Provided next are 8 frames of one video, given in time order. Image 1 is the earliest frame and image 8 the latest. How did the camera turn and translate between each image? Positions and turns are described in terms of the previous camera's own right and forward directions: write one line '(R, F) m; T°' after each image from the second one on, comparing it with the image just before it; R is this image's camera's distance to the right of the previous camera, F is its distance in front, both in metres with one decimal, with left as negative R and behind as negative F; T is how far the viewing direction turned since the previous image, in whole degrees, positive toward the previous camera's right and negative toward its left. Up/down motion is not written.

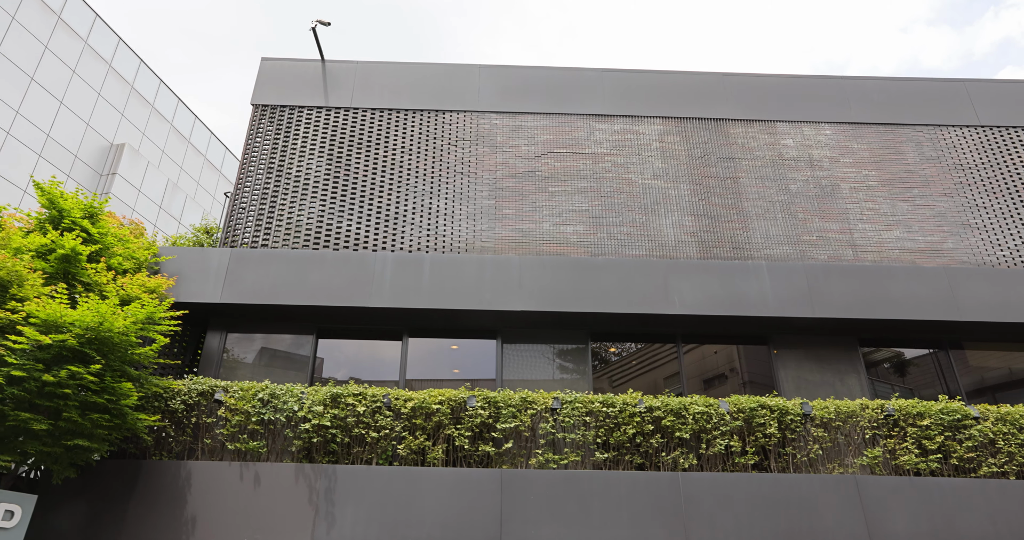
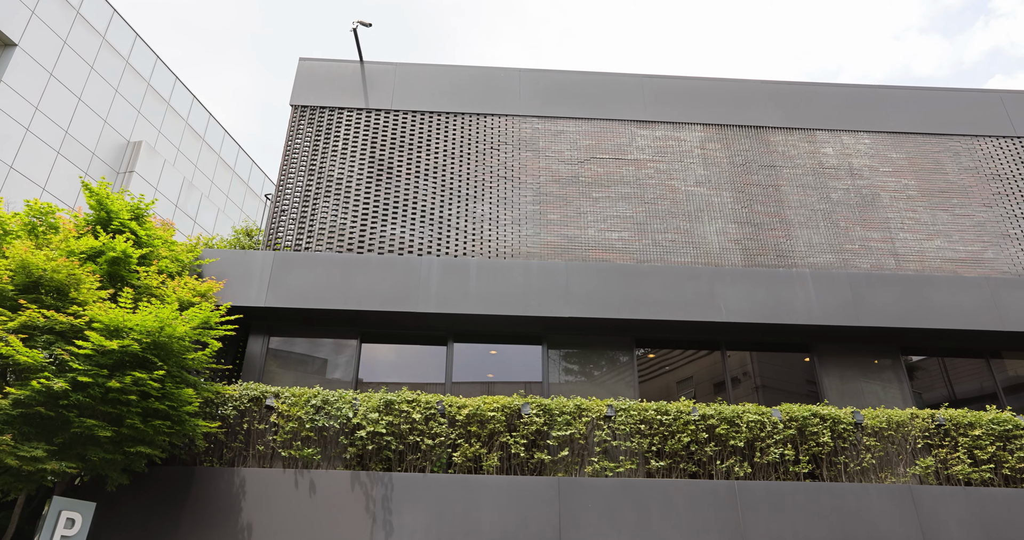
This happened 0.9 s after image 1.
(-0.9, 0.0) m; +1°
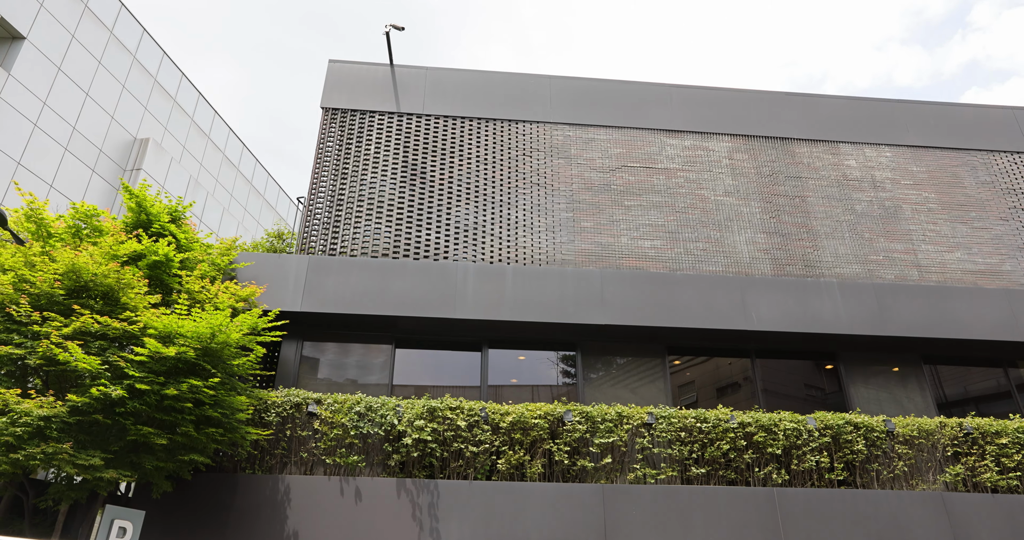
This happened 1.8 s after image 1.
(-0.9, 0.0) m; +2°
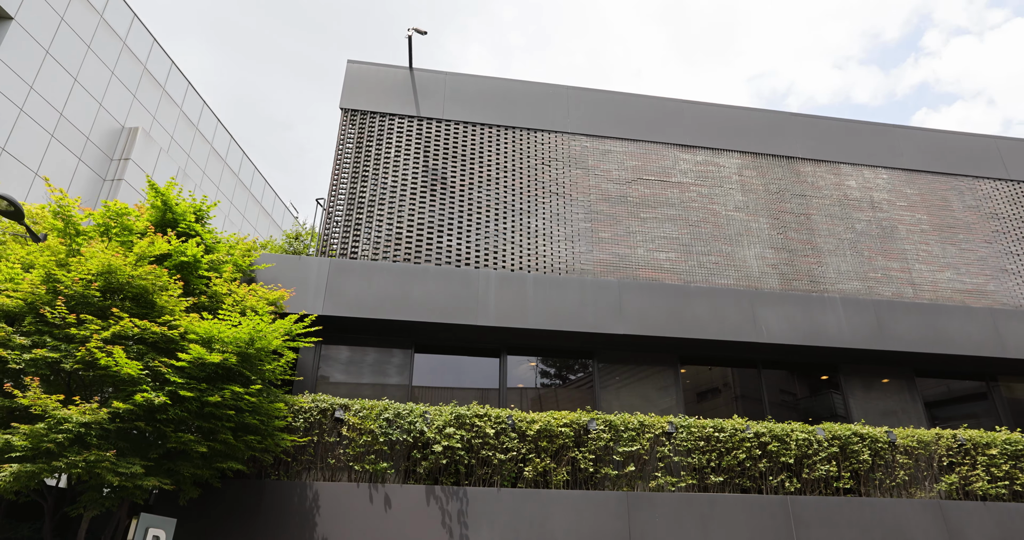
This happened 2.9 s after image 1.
(-1.0, -0.1) m; +4°
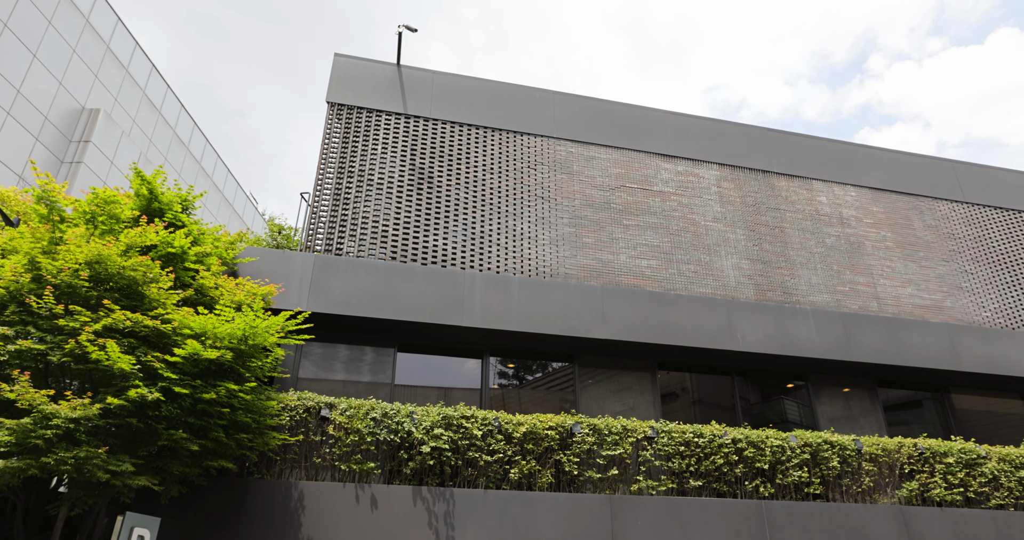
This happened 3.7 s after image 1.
(-0.6, 0.0) m; +4°
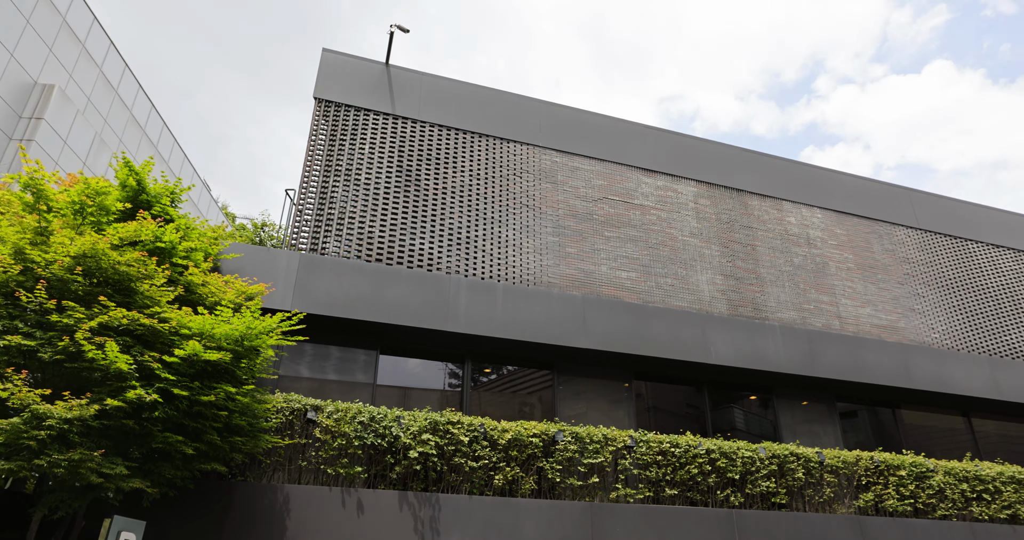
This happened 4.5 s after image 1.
(-0.6, -0.1) m; +5°
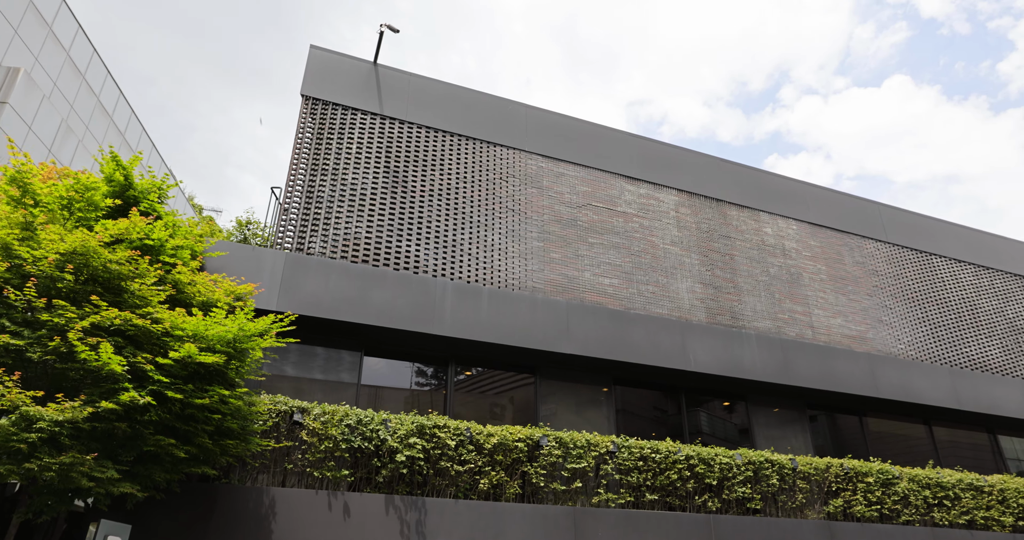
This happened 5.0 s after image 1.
(-0.4, 0.0) m; +3°
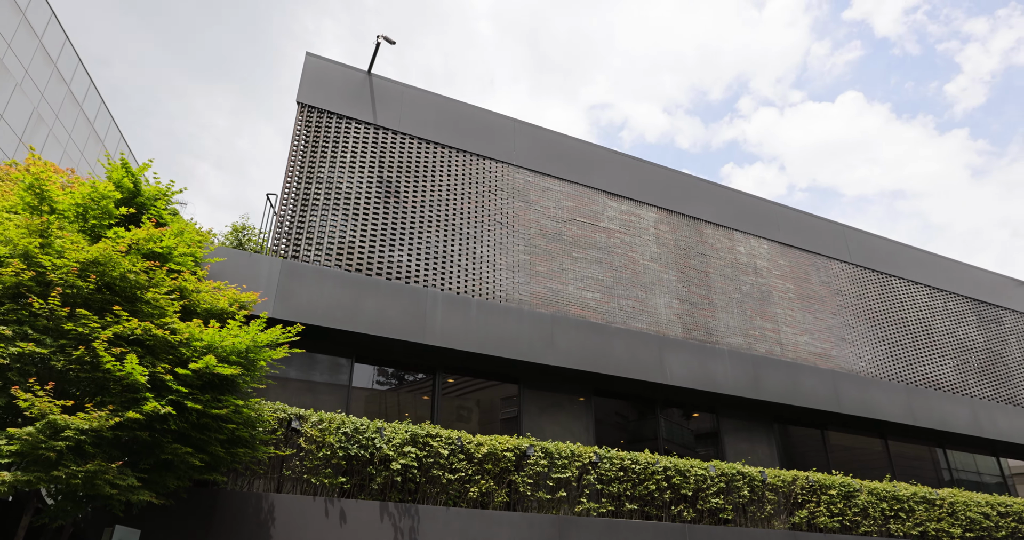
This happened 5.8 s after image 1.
(-0.5, -0.3) m; +3°
